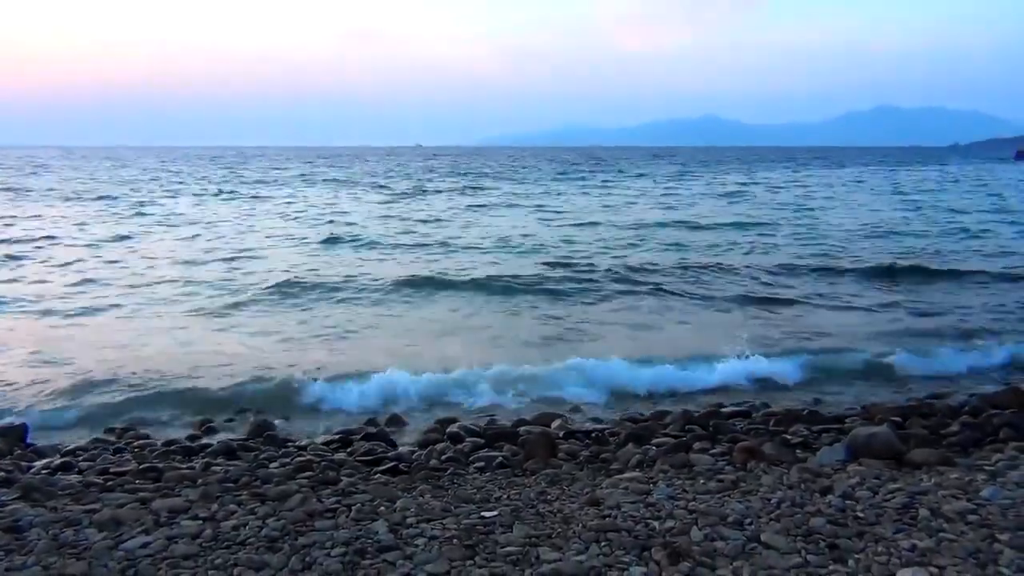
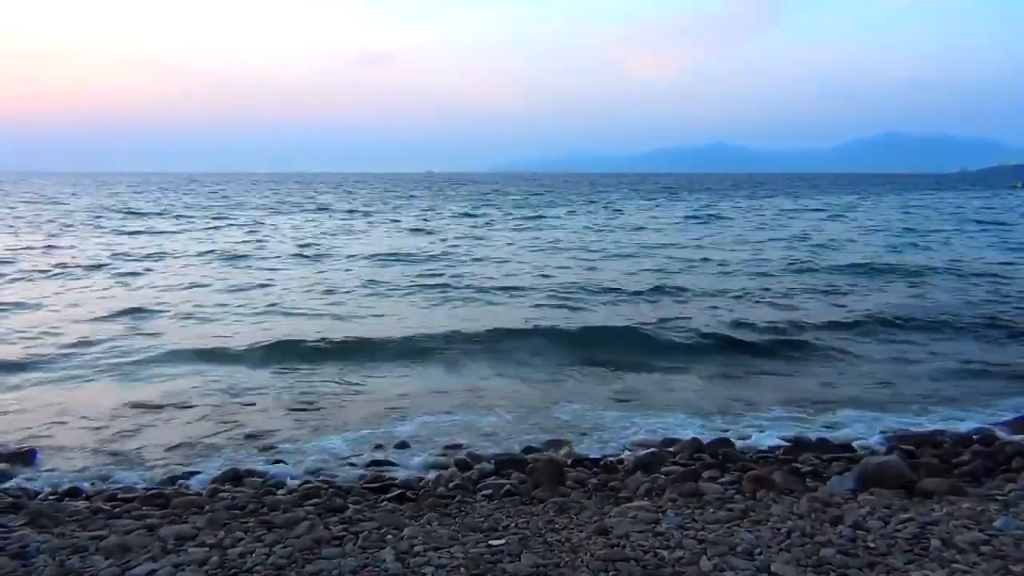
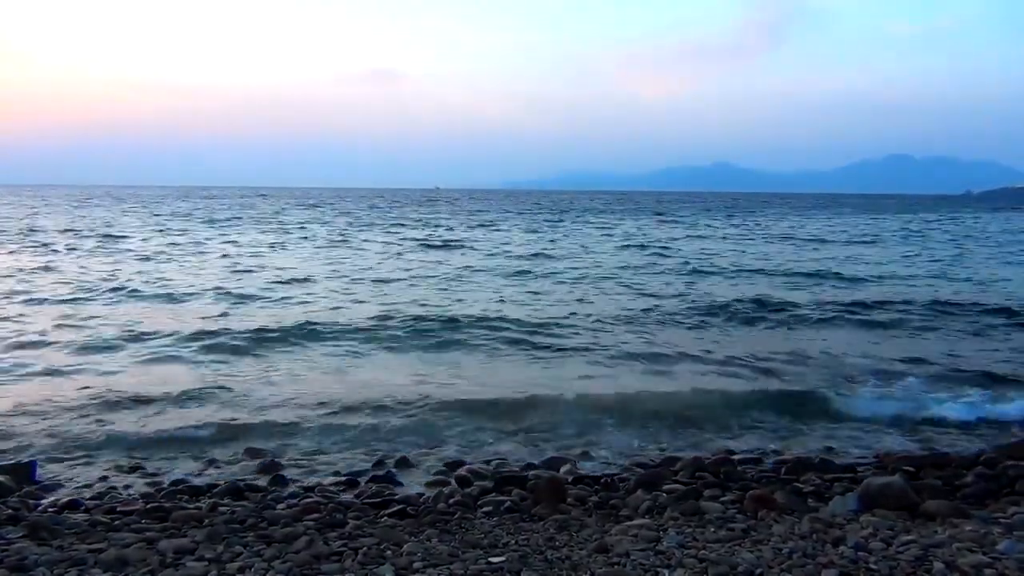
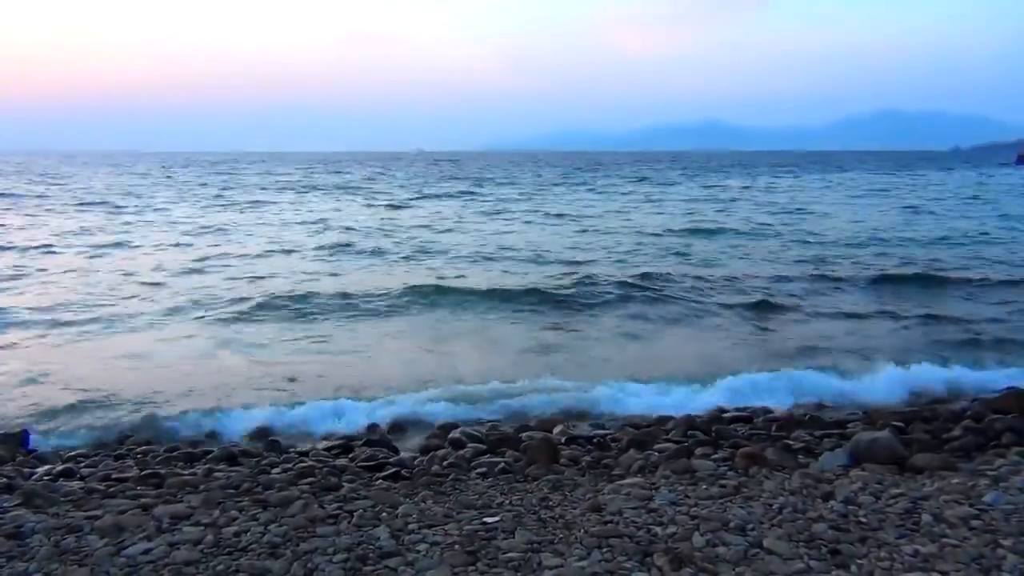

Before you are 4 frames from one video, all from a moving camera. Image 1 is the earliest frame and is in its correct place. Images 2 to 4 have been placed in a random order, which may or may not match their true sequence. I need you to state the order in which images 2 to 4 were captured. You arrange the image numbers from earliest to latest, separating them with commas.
4, 2, 3
